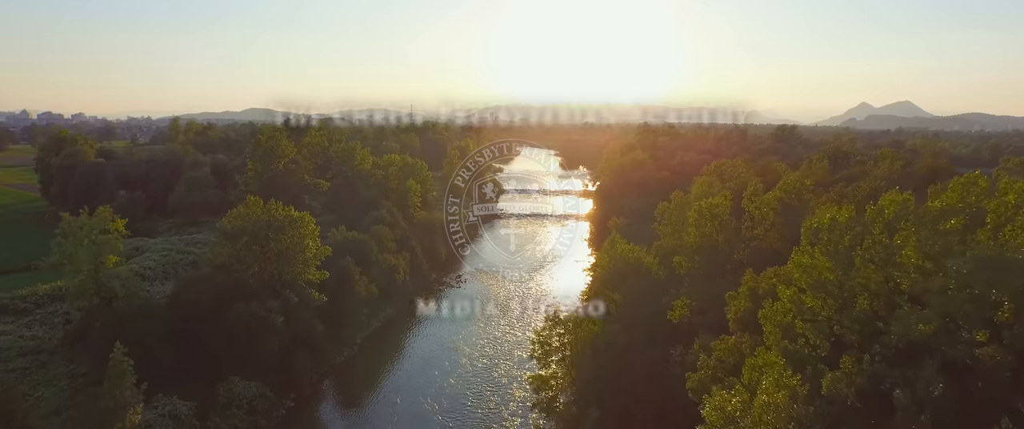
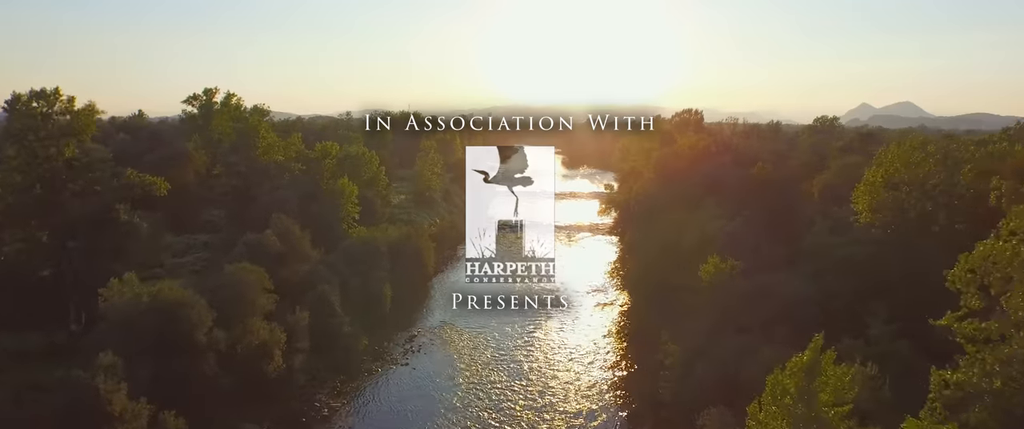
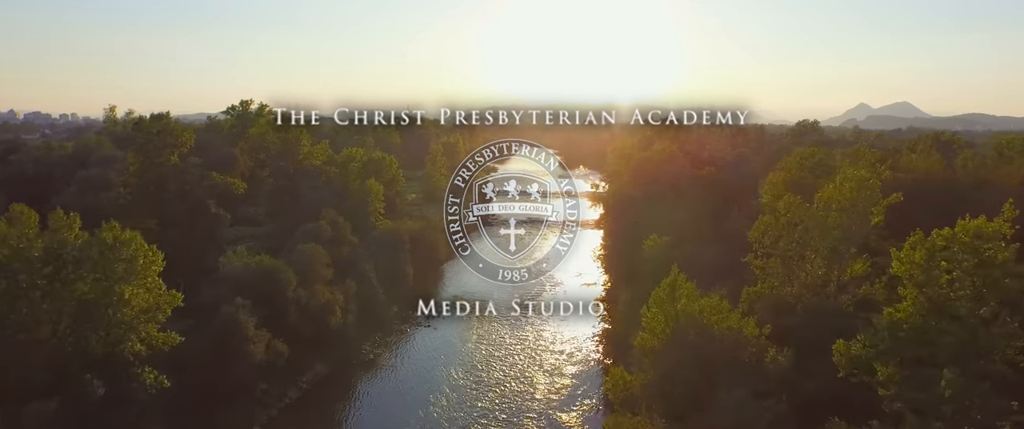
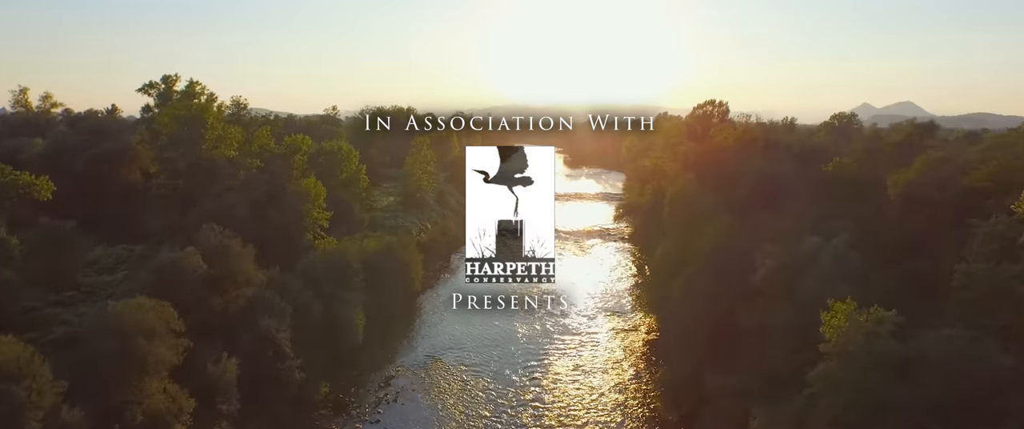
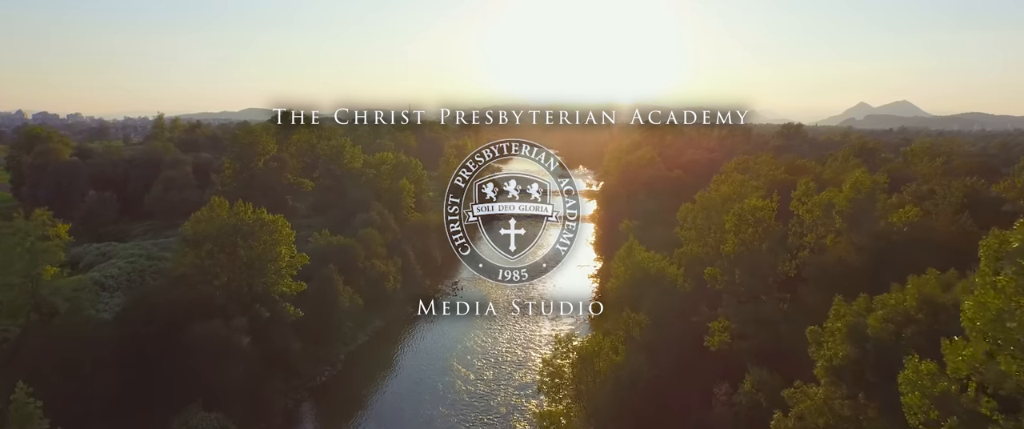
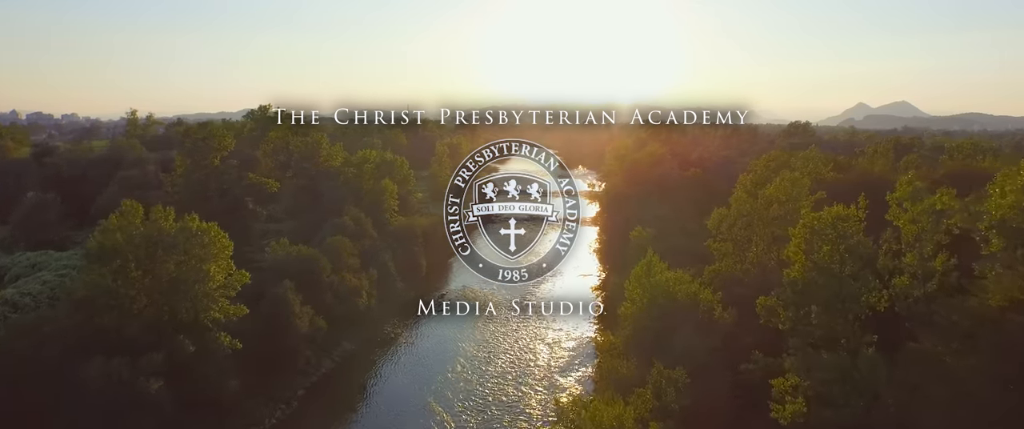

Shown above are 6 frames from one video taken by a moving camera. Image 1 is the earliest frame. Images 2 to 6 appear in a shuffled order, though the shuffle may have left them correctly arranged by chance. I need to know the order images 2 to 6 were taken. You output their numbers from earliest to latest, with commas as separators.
5, 6, 3, 2, 4
